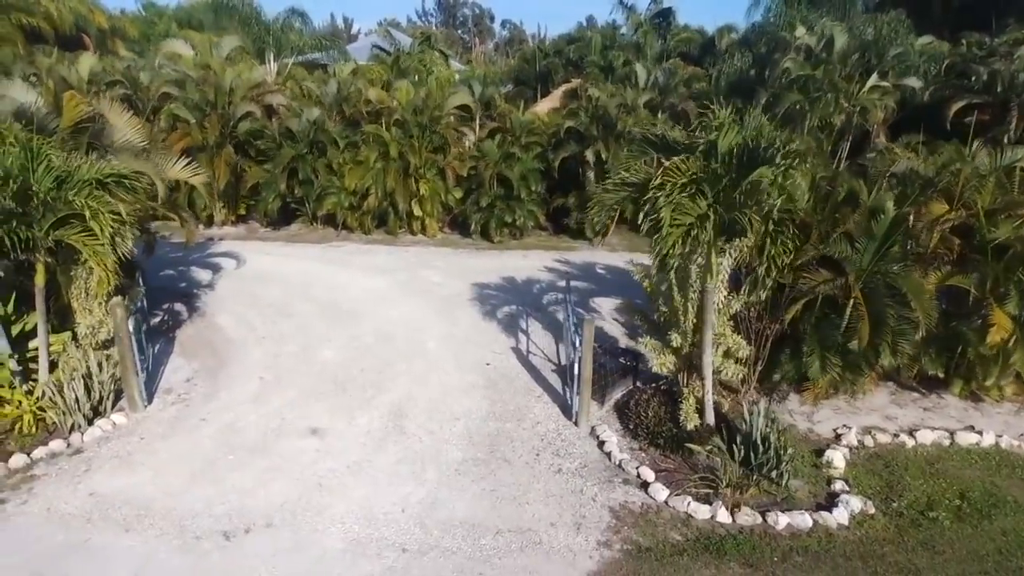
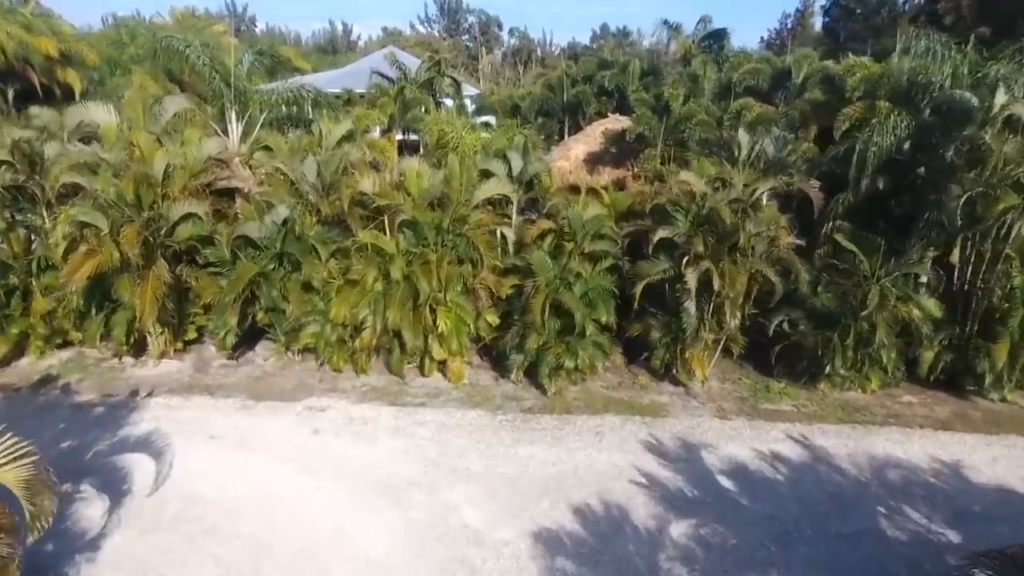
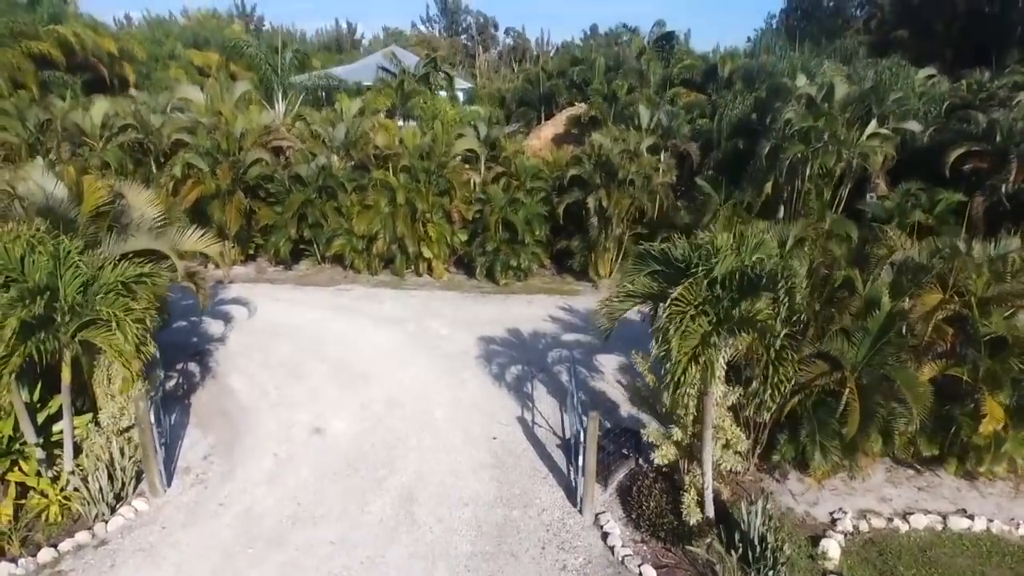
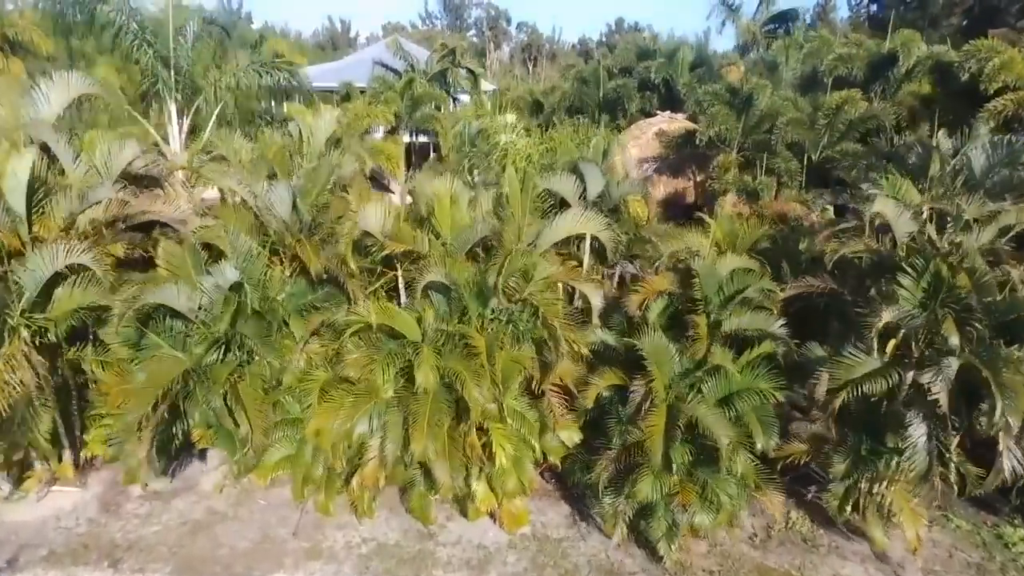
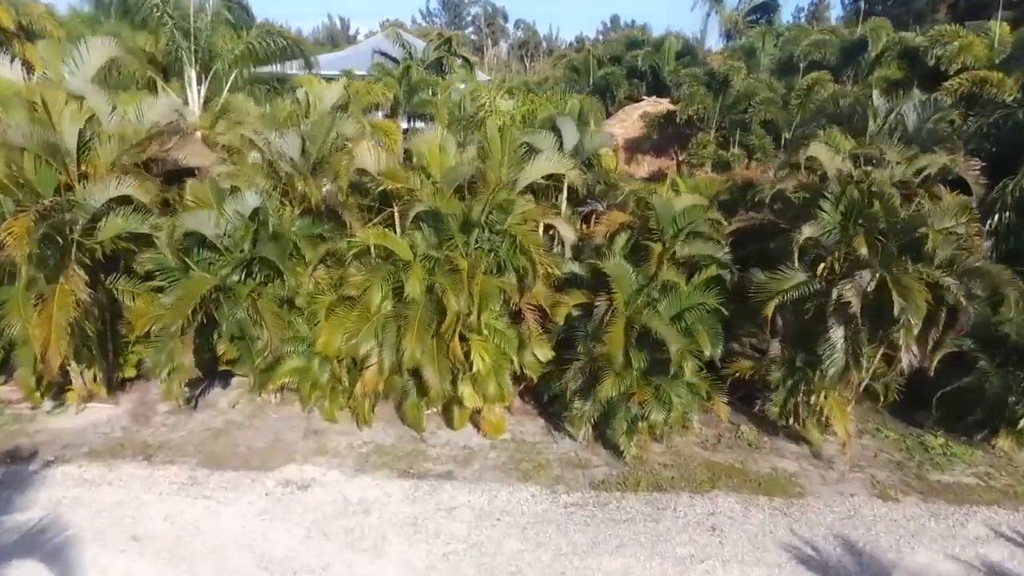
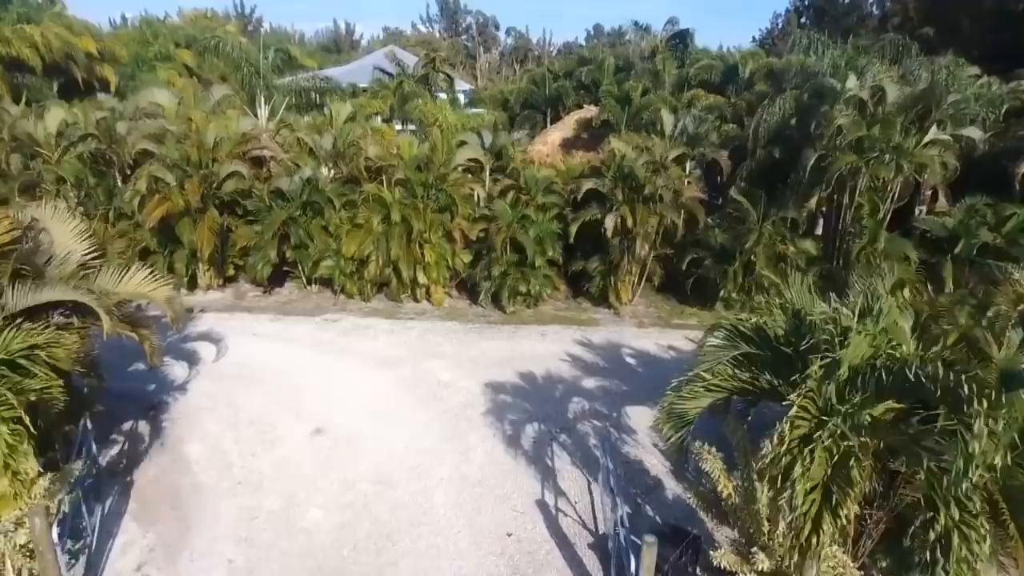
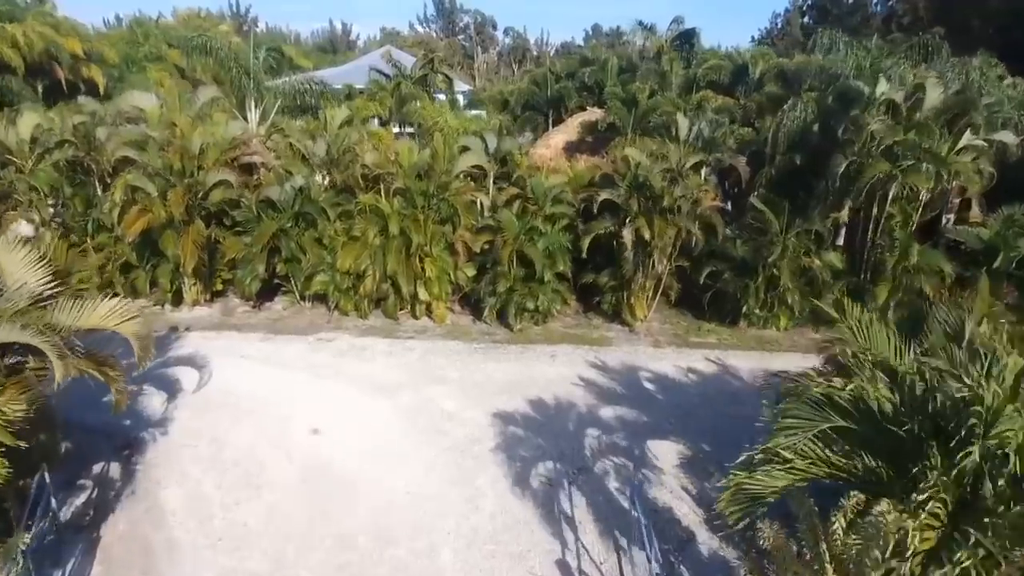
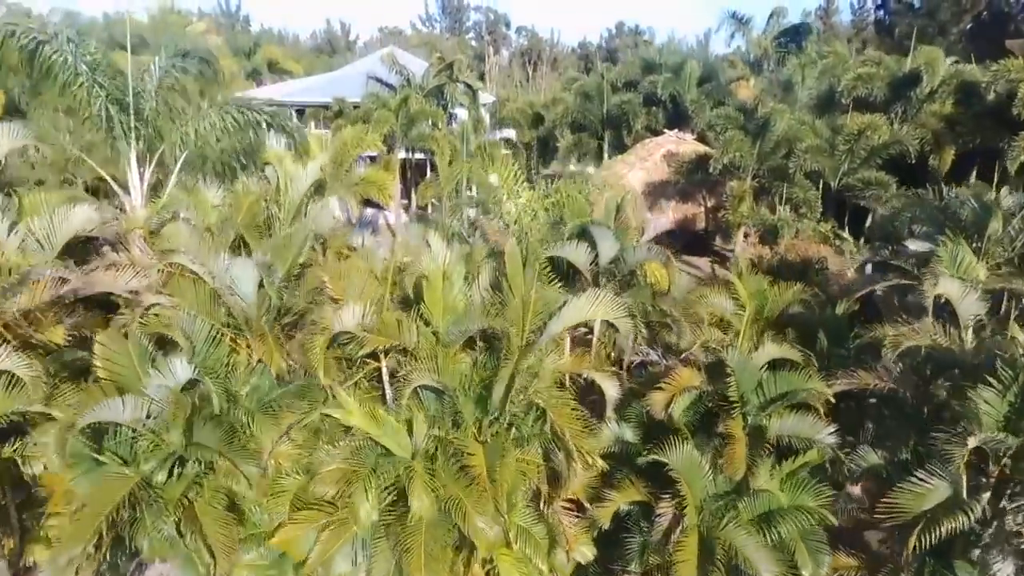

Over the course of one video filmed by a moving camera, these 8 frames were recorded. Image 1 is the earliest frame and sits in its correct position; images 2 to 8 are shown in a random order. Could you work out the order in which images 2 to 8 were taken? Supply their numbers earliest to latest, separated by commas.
3, 6, 7, 2, 5, 4, 8
